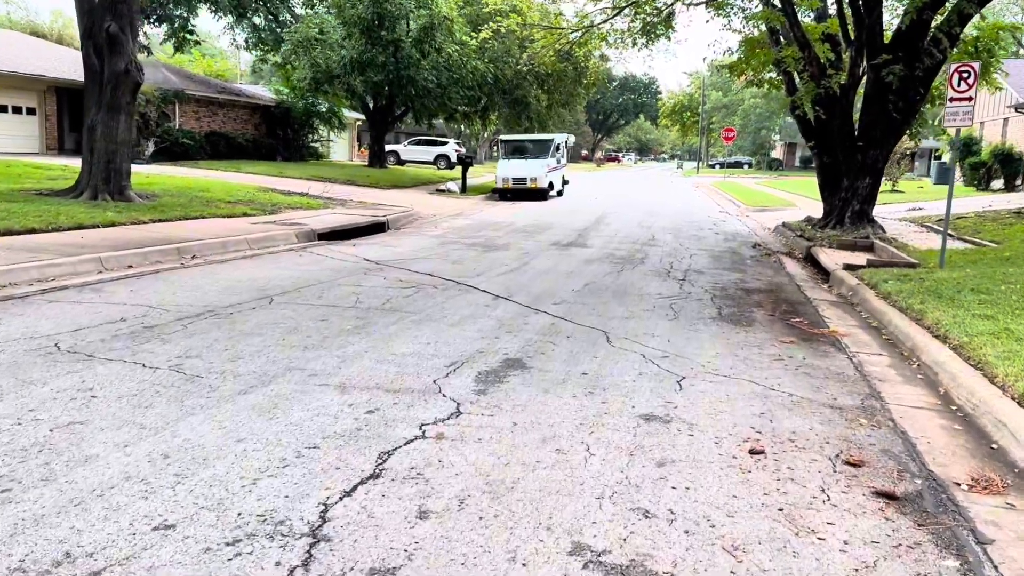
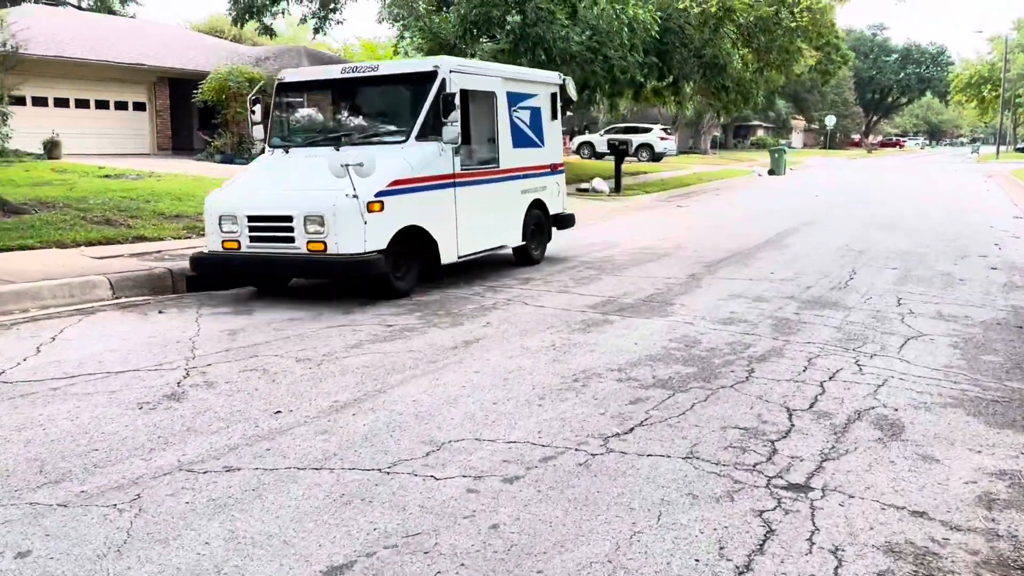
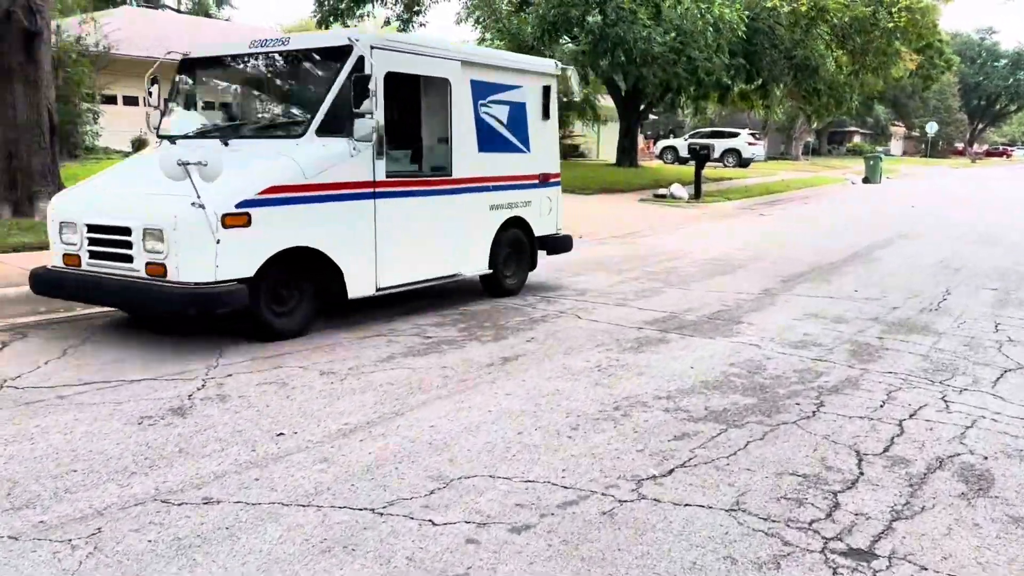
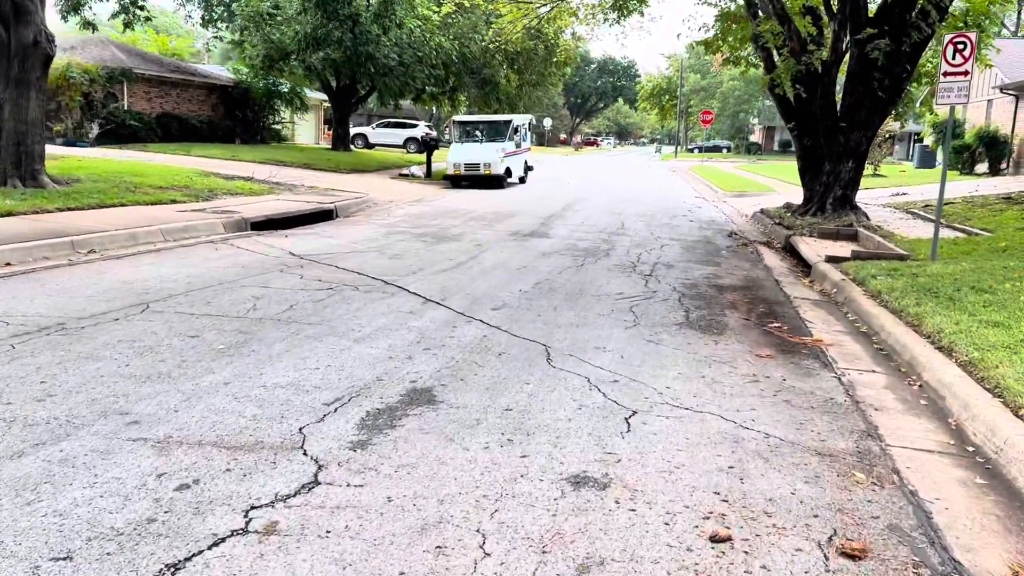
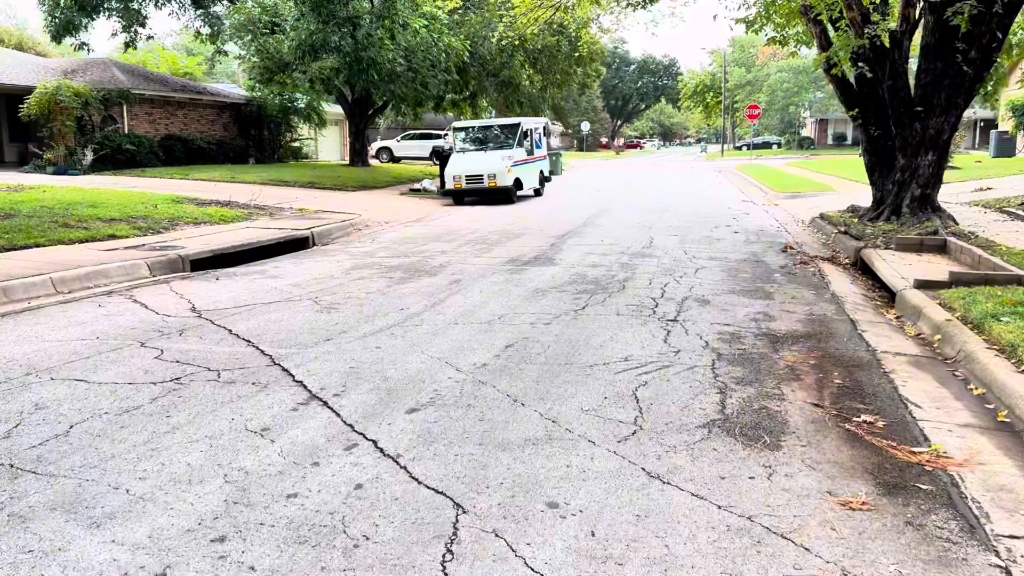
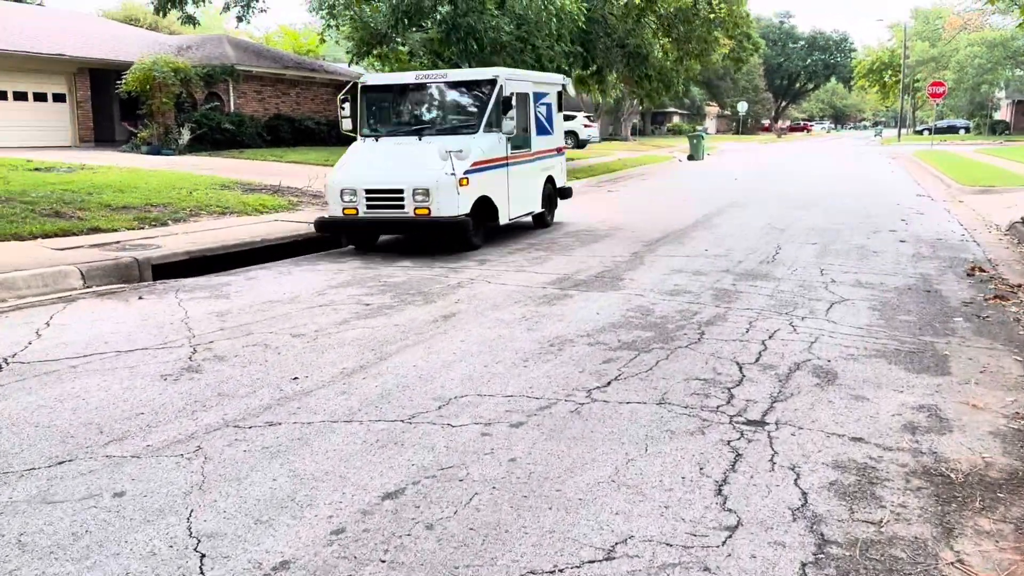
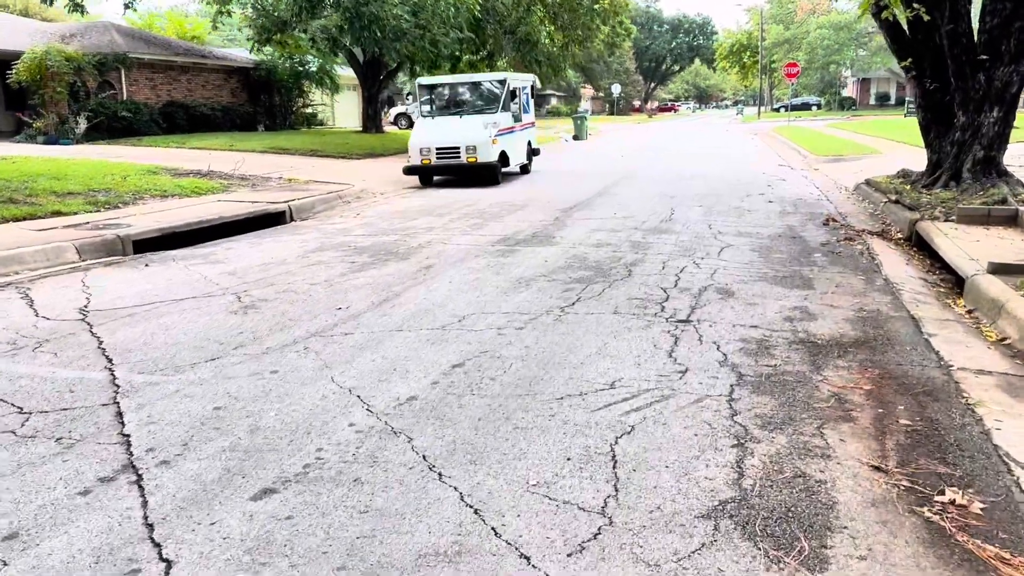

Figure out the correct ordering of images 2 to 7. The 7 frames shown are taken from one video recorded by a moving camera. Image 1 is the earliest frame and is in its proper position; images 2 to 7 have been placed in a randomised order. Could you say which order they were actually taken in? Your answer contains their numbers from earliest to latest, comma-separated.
4, 5, 7, 6, 2, 3
